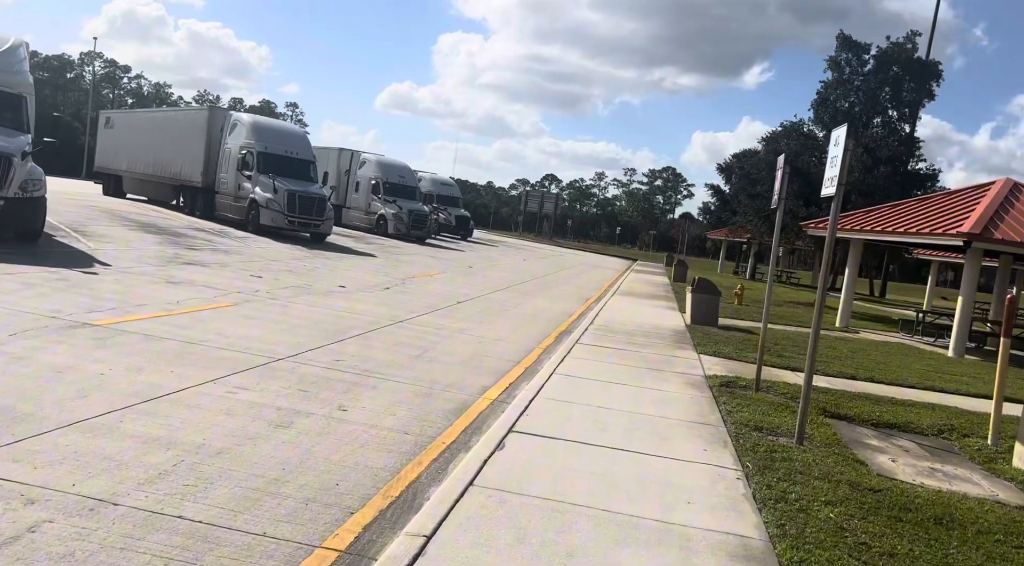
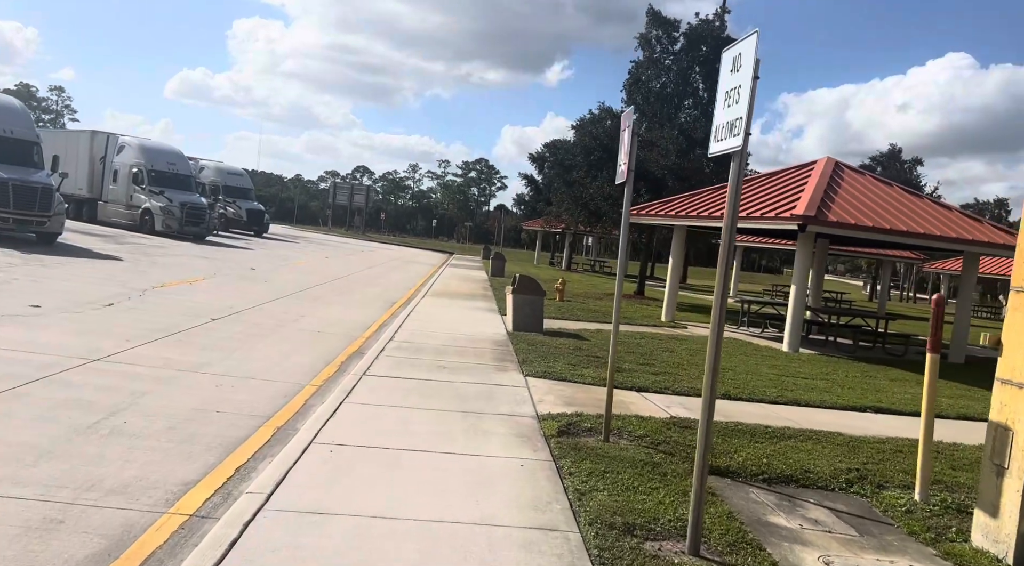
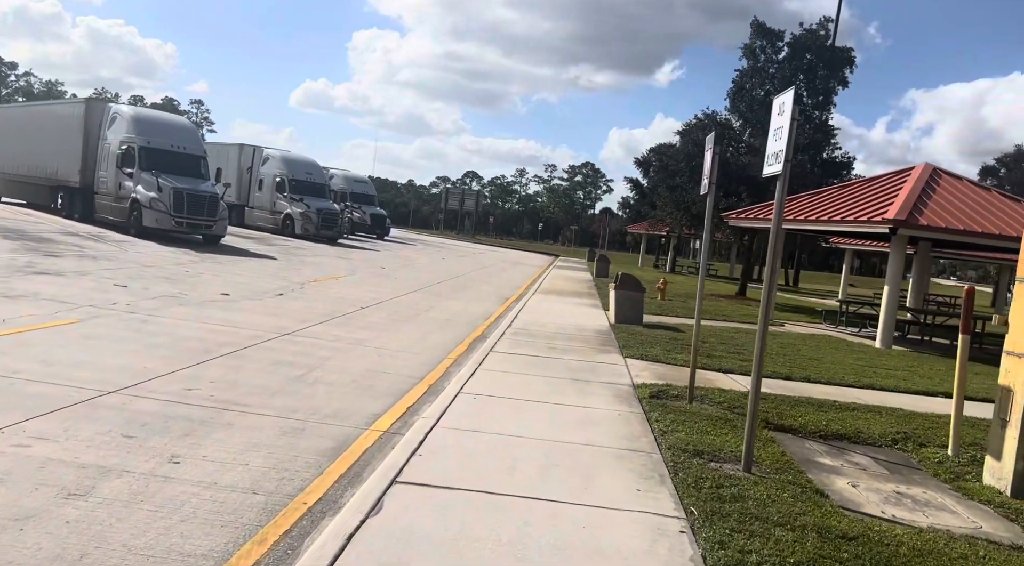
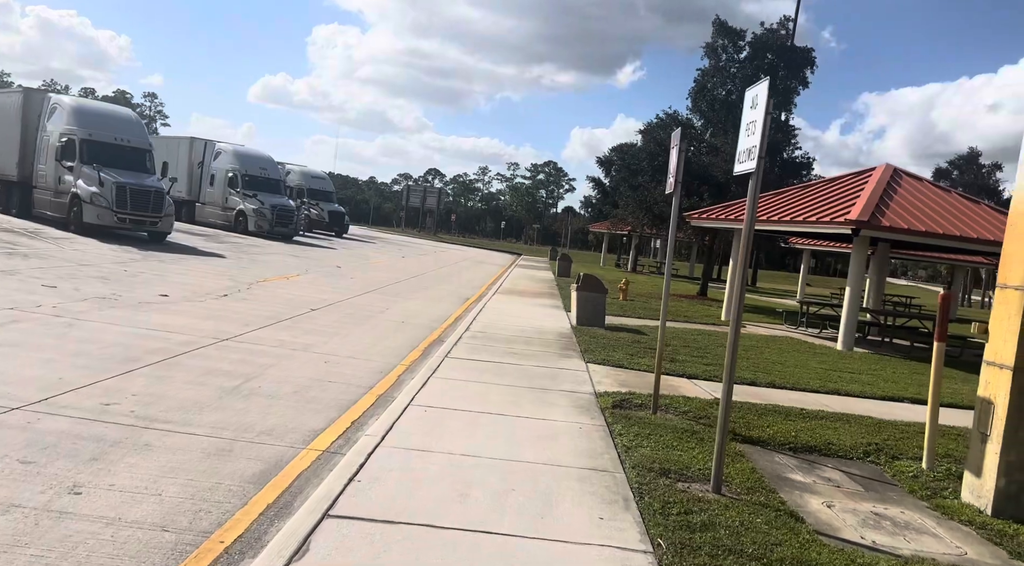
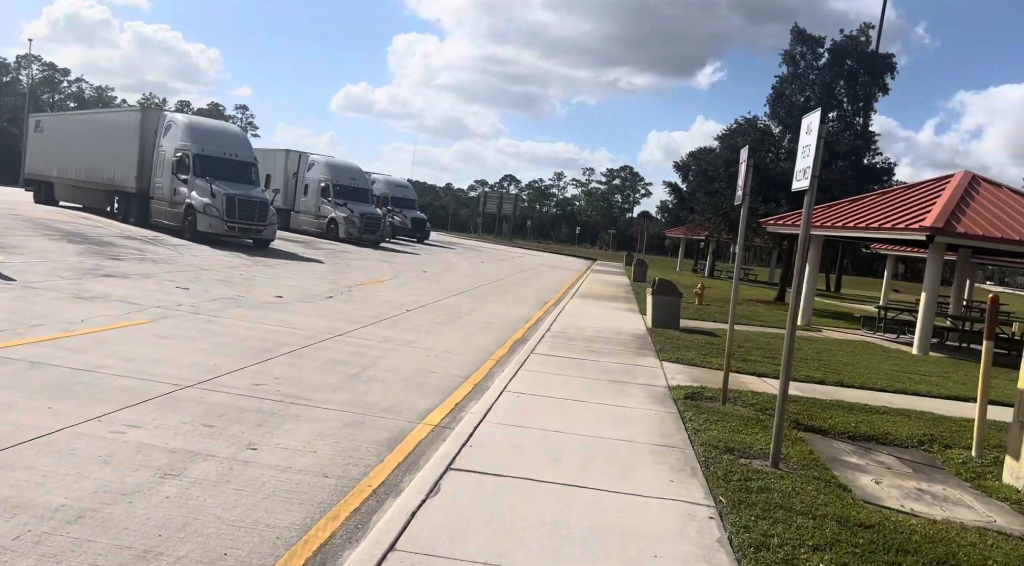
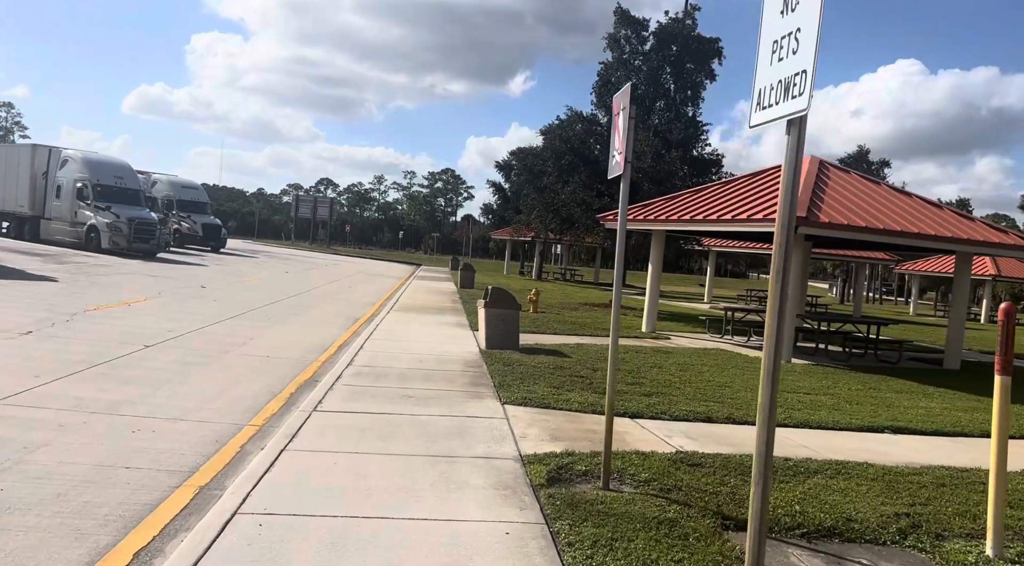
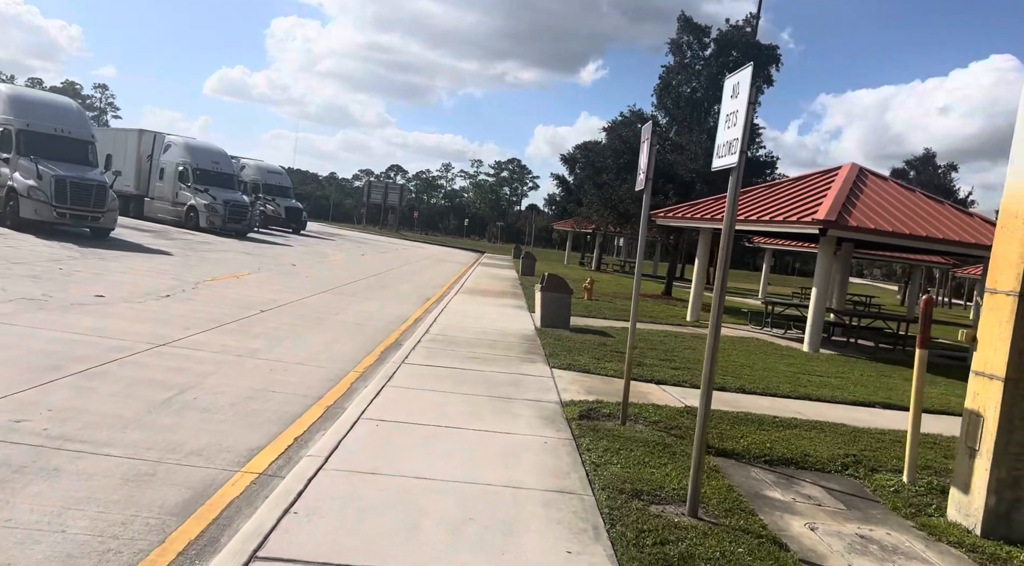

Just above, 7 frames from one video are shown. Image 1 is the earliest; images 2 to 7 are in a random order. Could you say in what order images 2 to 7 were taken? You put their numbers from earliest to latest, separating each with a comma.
5, 3, 4, 7, 2, 6
